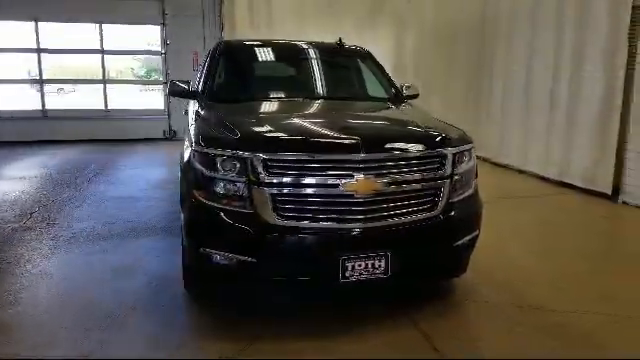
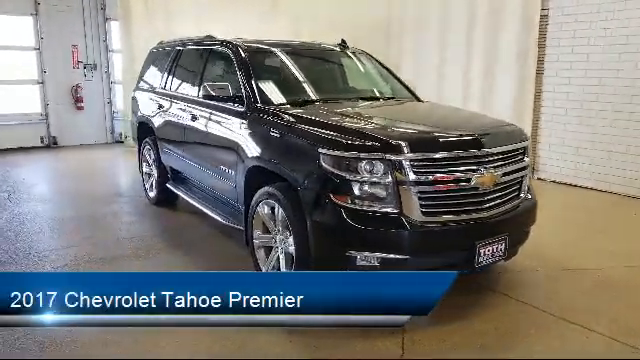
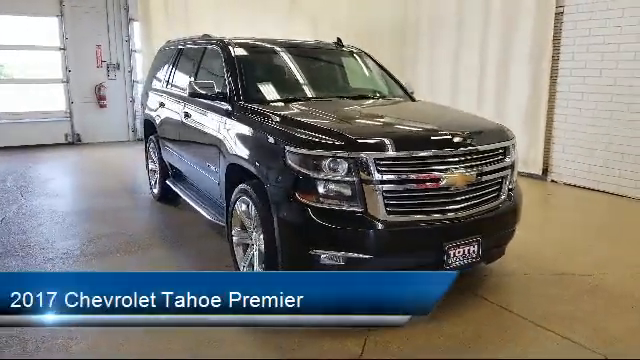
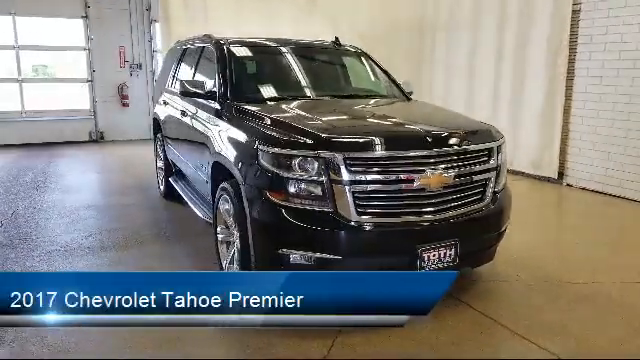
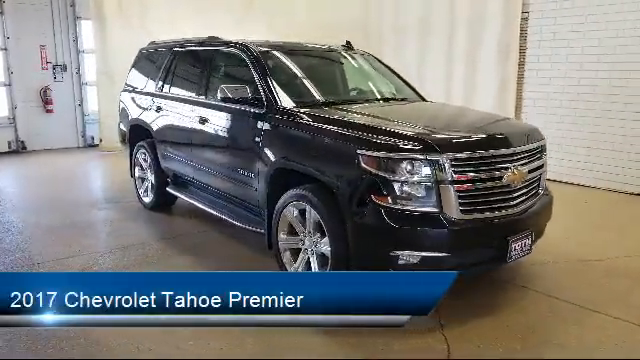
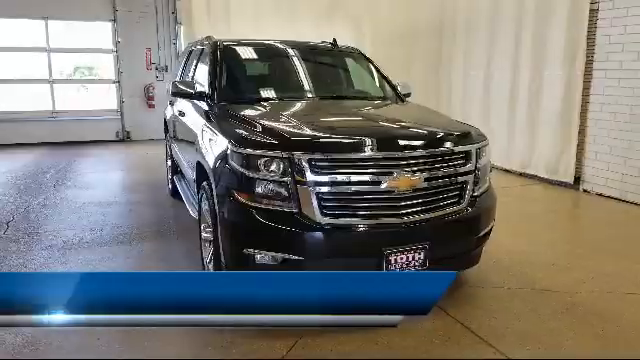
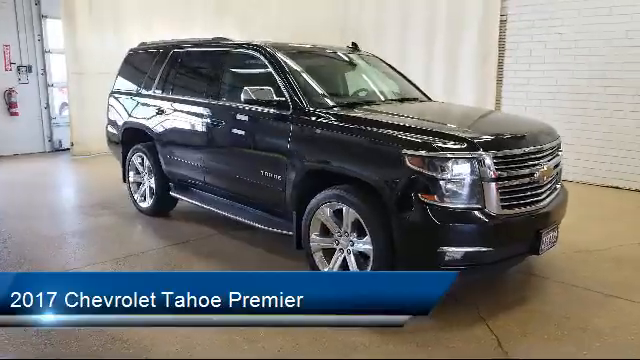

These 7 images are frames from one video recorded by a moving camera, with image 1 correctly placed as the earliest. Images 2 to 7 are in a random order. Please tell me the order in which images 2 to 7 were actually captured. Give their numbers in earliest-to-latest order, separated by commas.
6, 4, 3, 2, 5, 7
